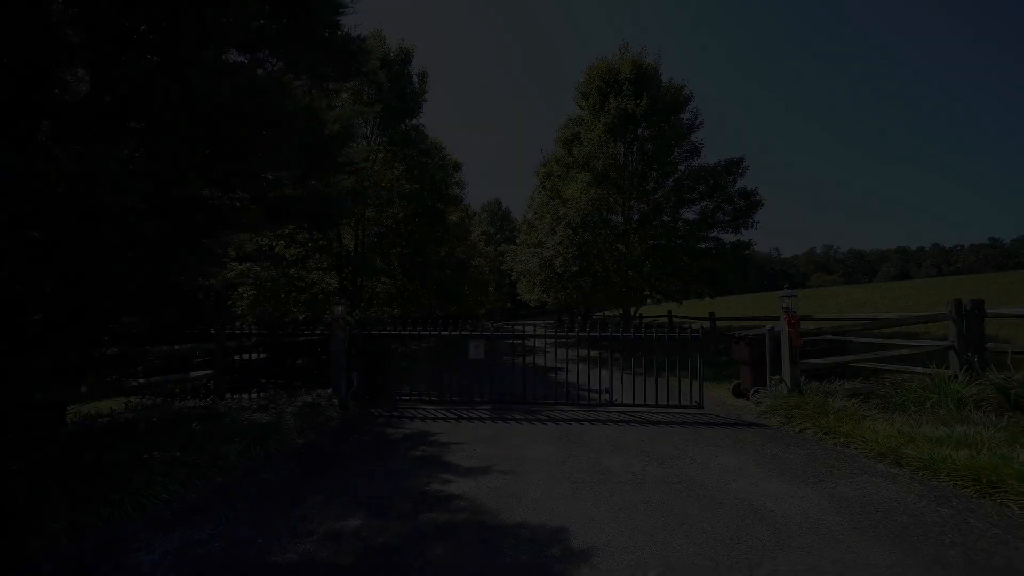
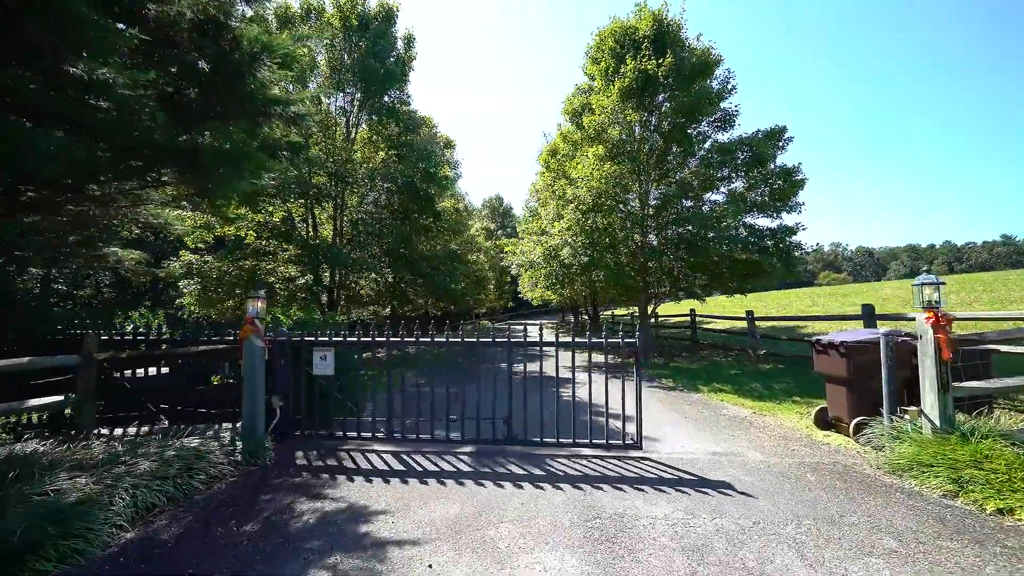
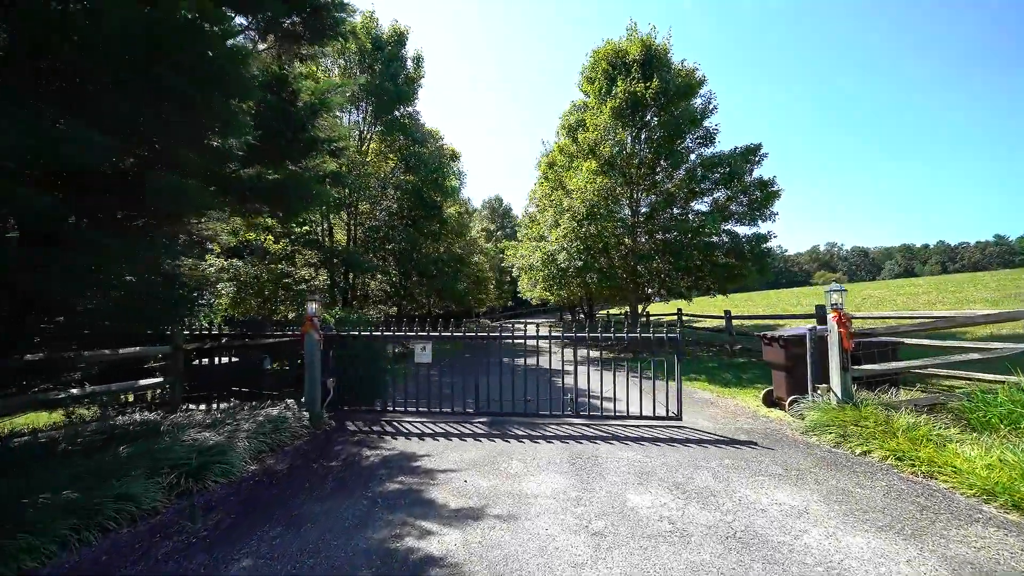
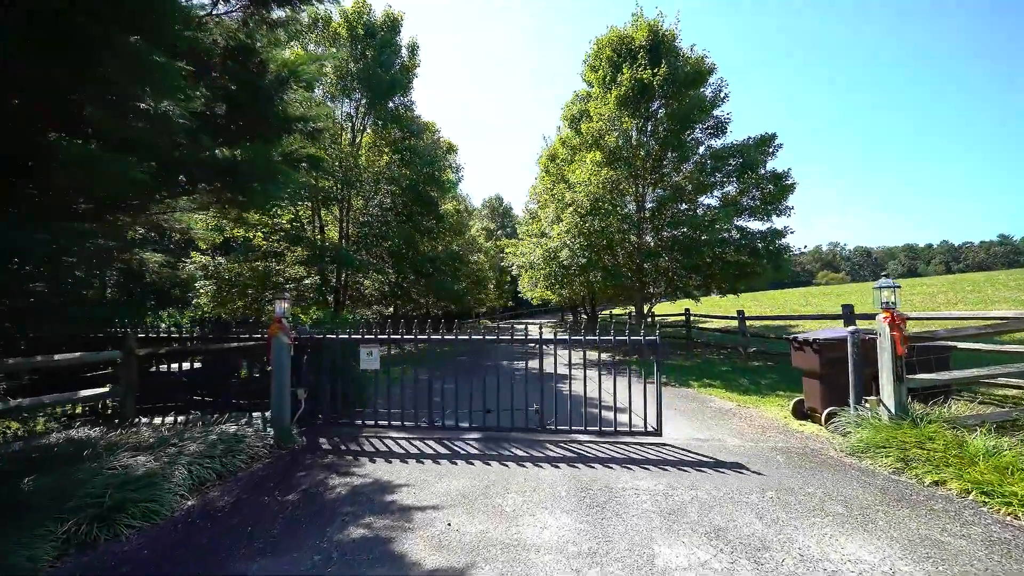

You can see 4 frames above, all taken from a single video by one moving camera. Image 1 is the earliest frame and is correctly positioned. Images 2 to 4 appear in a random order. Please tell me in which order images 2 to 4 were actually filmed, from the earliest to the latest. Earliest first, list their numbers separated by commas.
3, 4, 2
